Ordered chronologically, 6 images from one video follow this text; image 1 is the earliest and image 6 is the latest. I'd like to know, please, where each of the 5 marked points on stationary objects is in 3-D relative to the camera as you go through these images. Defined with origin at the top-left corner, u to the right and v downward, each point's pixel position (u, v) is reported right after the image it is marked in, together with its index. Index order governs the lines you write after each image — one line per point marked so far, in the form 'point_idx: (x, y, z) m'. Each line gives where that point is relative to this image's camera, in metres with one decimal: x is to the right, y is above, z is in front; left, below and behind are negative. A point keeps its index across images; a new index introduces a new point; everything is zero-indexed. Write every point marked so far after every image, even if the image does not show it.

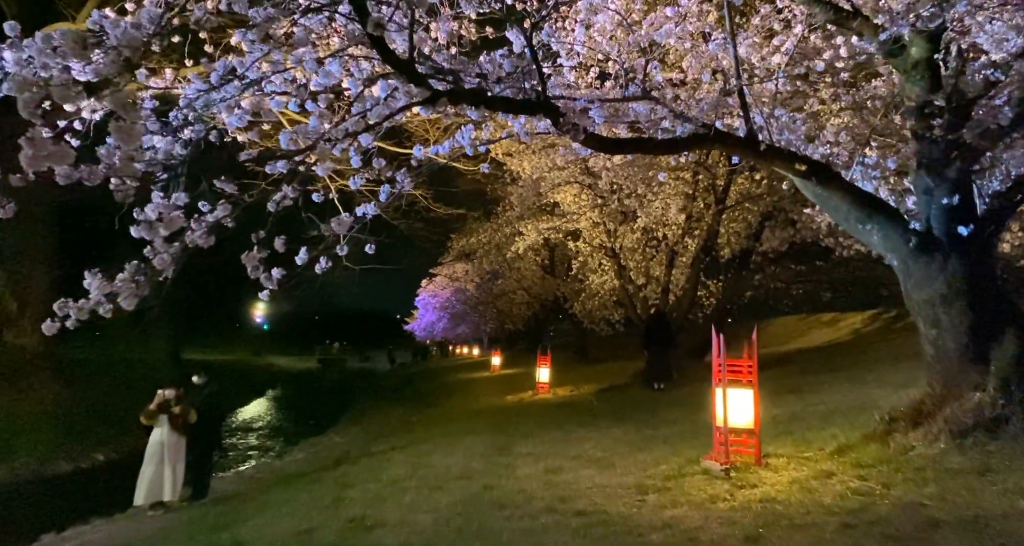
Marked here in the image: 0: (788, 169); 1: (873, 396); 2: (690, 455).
0: (+2.6, +1.0, +5.8) m
1: (+5.5, -1.9, +9.1) m
2: (+2.0, -2.1, +6.9) m
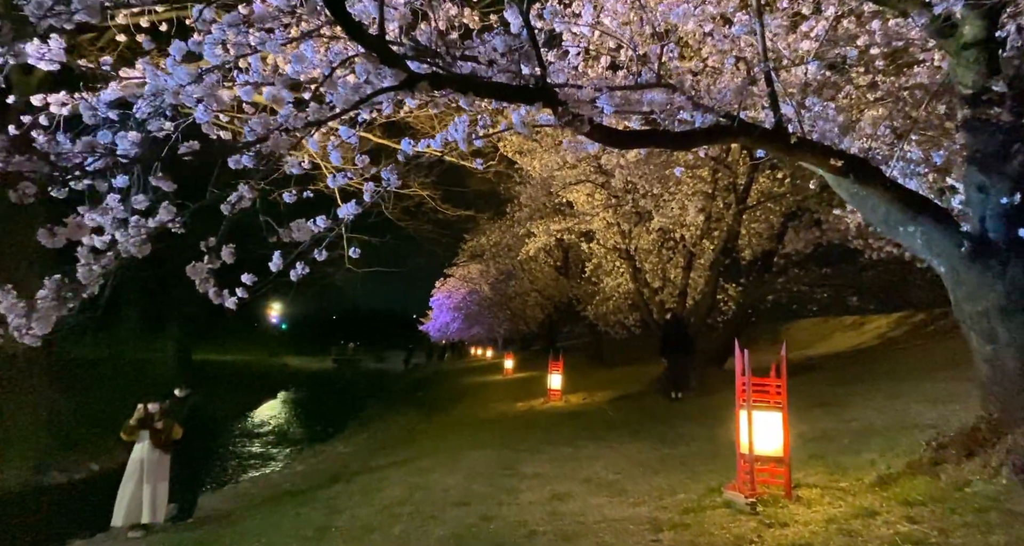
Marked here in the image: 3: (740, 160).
0: (+2.6, +0.9, +5.1) m
1: (+5.5, -2.0, +8.4) m
2: (+2.1, -2.2, +6.2) m
3: (+5.0, +2.5, +13.3) m
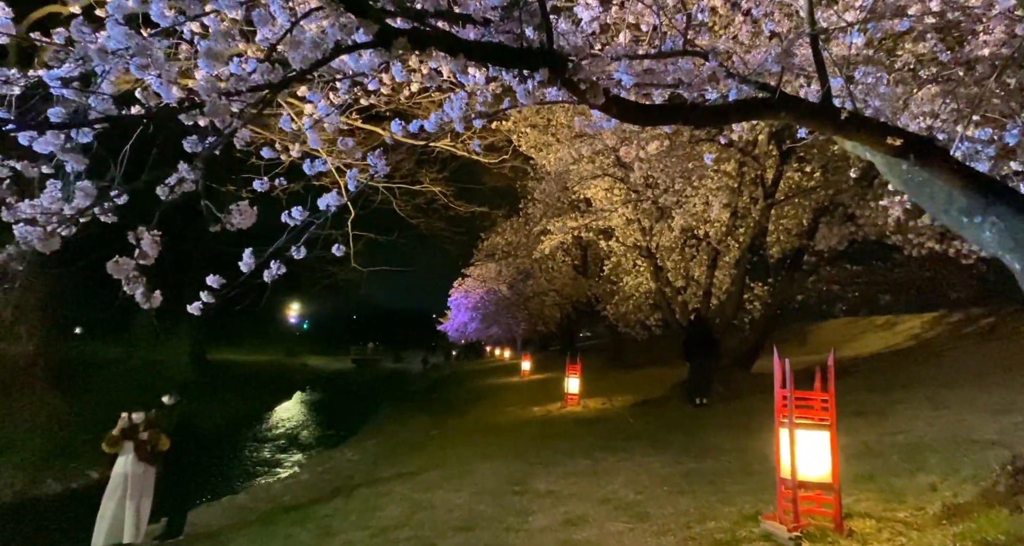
0: (+2.7, +1.0, +4.4) m
1: (+5.7, -1.9, +7.6) m
2: (+2.1, -2.2, +5.5) m
3: (+5.3, +2.6, +12.5) m
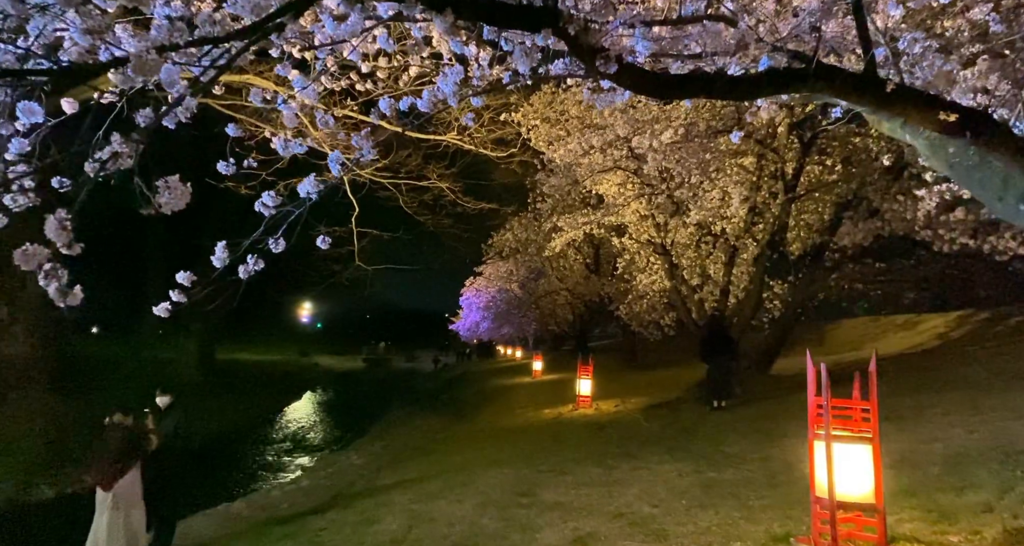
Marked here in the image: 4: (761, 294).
0: (+2.7, +1.0, +3.9) m
1: (+5.8, -1.9, +7.0) m
2: (+2.2, -2.1, +5.0) m
3: (+5.5, +2.6, +11.9) m
4: (+5.4, -0.5, +13.1) m
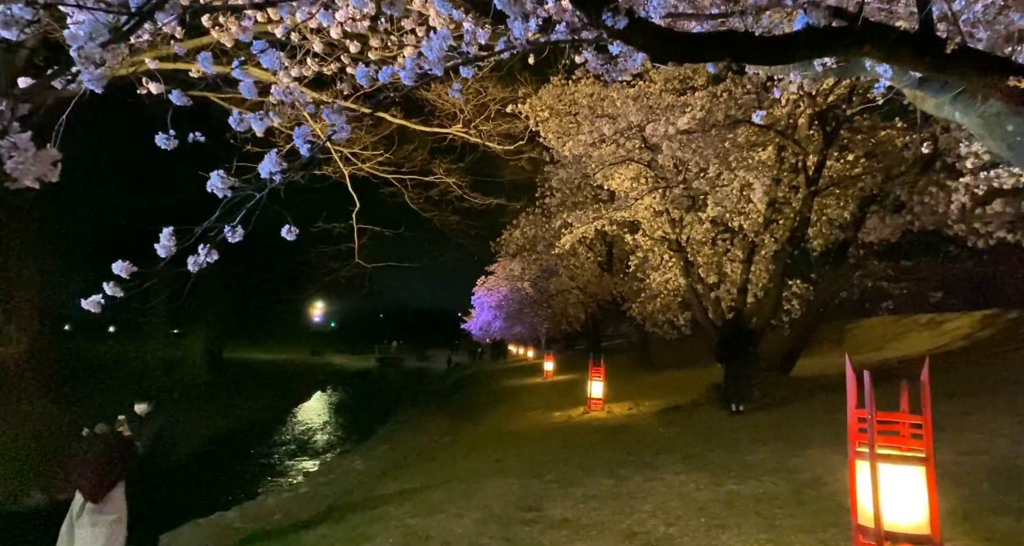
0: (+2.6, +1.0, +3.3) m
1: (+5.8, -1.8, +6.3) m
2: (+2.2, -2.1, +4.4) m
3: (+5.6, +2.7, +11.3) m
4: (+5.6, -0.4, +12.5) m
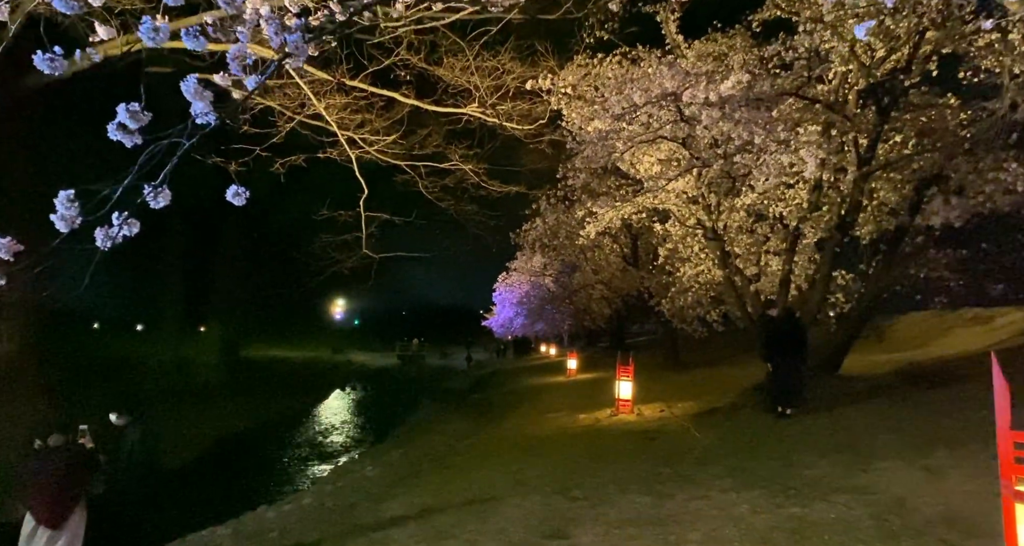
0: (+2.7, +1.2, +2.2) m
1: (+6.0, -1.6, +5.1) m
2: (+2.3, -1.9, +3.4) m
3: (+6.0, +2.9, +10.1) m
4: (+6.0, -0.2, +11.3) m
